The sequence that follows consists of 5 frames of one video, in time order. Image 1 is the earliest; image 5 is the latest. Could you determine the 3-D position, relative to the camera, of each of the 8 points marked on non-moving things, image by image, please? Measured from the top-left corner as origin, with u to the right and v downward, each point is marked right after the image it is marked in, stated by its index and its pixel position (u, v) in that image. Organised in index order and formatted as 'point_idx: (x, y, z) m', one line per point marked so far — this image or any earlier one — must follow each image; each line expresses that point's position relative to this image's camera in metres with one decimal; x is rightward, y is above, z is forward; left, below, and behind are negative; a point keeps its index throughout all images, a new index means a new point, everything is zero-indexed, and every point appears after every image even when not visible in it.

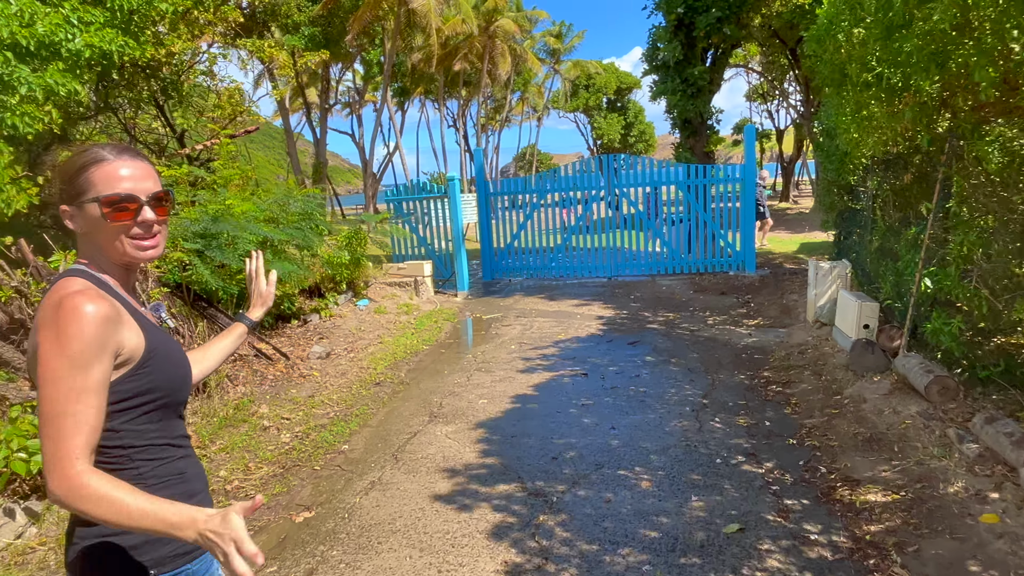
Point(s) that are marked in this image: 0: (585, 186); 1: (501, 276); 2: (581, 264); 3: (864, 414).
0: (+1.2, +1.7, +10.8) m
1: (-0.2, +0.2, +11.4) m
2: (+1.2, +0.4, +10.9) m
3: (+2.3, -0.8, +4.1) m
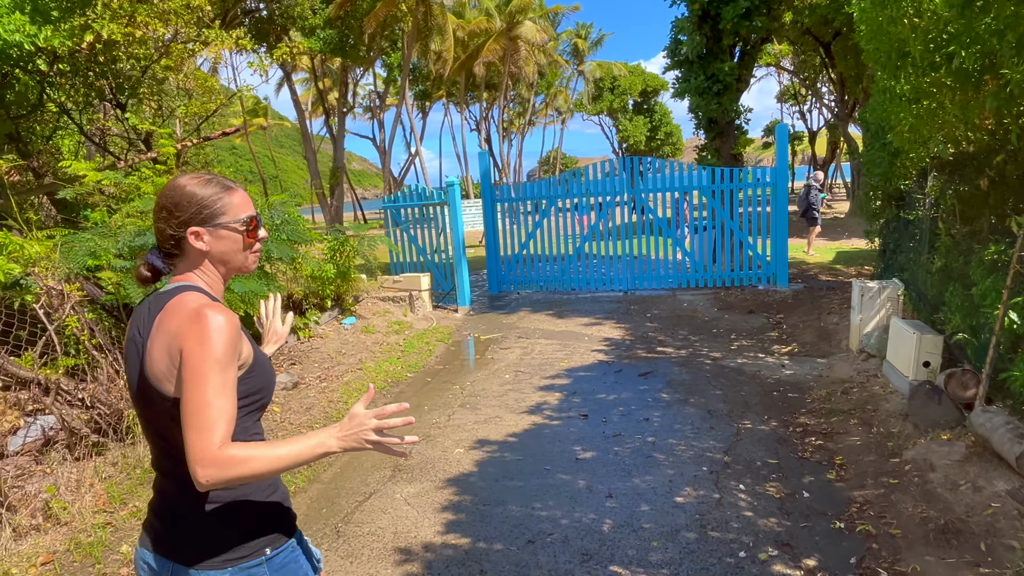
0: (+1.4, +1.5, +9.9) m
1: (-0.1, 0.0, +10.6) m
2: (+1.3, +0.2, +10.0) m
3: (+2.1, -1.0, +3.2) m
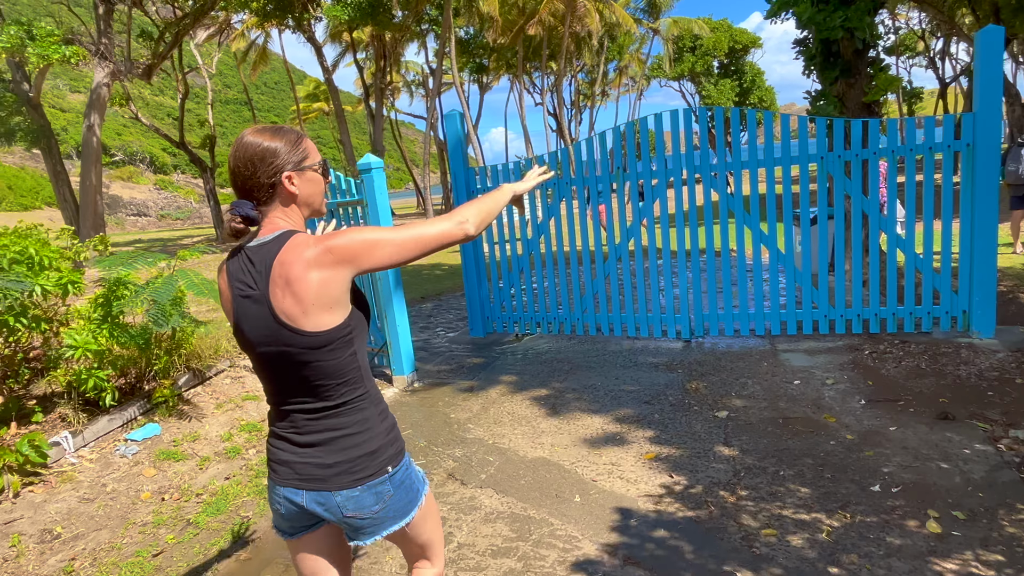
0: (+1.2, +1.1, +5.9) m
1: (-0.1, -0.4, +6.8) m
2: (+1.2, -0.2, +6.1) m
3: (+1.1, -1.6, -0.8) m
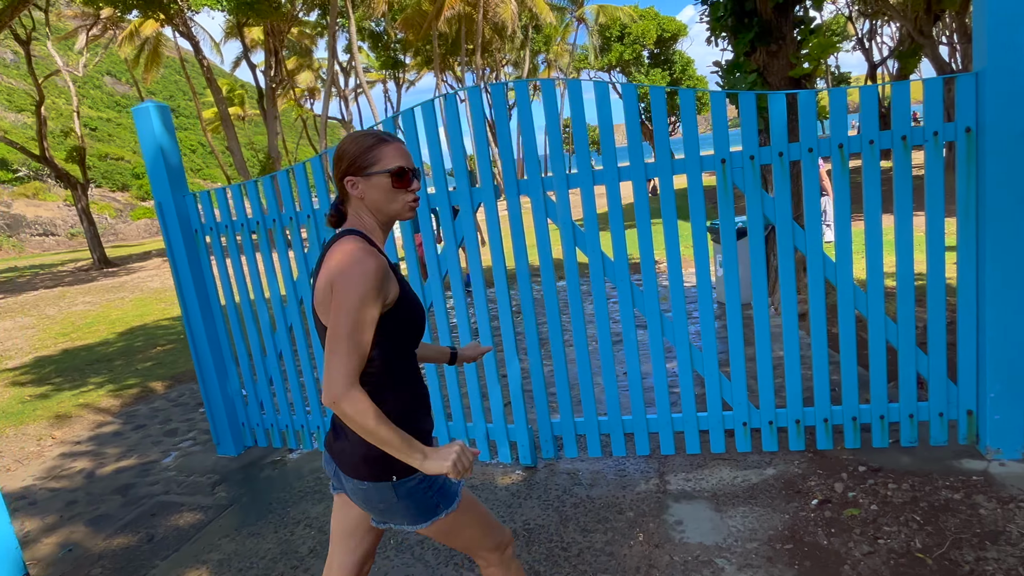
0: (-0.4, +0.6, +3.6) m
1: (-1.6, -1.0, +4.5) m
2: (-0.4, -0.7, +3.8) m
3: (+0.2, -2.1, -3.0) m
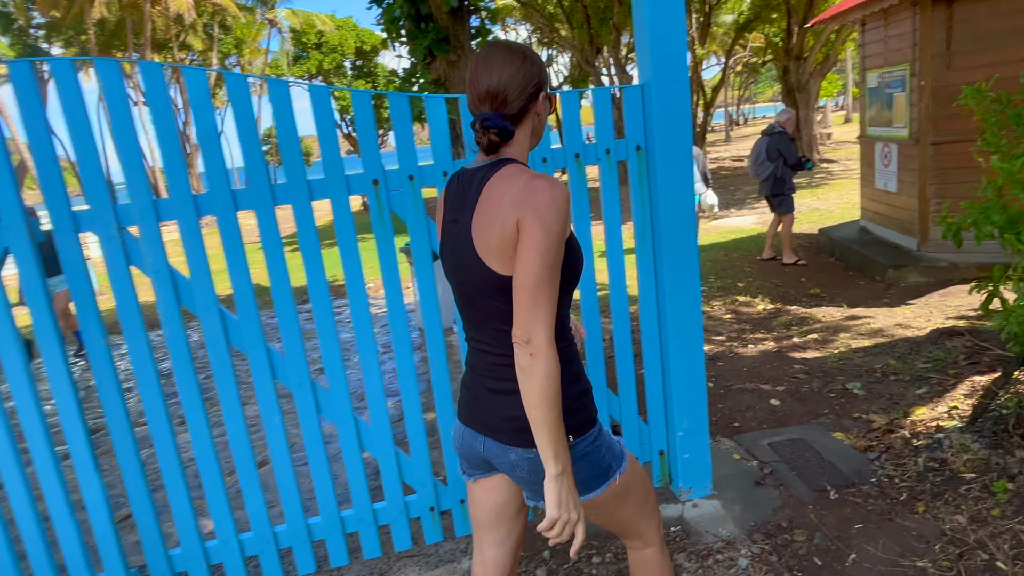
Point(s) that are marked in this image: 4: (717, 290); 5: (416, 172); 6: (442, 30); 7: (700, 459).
0: (-2.0, +0.2, +2.3) m
1: (-3.4, -1.5, +2.5) m
2: (-1.9, -1.1, +2.5) m
3: (+1.4, -2.2, -3.5) m
4: (+2.1, +0.1, +7.2) m
5: (-0.4, +0.5, +2.6) m
6: (-0.6, +2.1, +5.3) m
7: (+0.8, -0.7, +3.0) m
